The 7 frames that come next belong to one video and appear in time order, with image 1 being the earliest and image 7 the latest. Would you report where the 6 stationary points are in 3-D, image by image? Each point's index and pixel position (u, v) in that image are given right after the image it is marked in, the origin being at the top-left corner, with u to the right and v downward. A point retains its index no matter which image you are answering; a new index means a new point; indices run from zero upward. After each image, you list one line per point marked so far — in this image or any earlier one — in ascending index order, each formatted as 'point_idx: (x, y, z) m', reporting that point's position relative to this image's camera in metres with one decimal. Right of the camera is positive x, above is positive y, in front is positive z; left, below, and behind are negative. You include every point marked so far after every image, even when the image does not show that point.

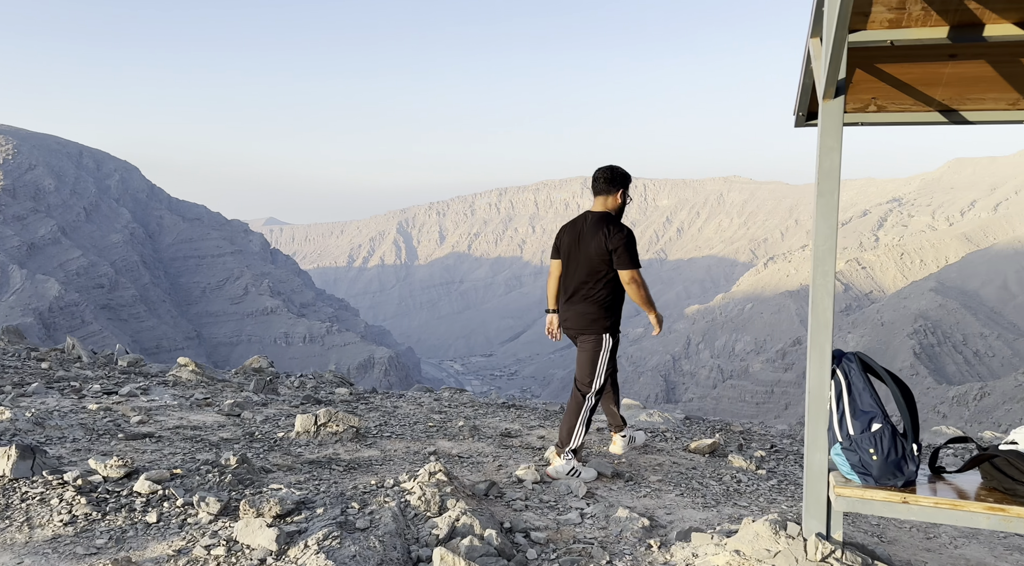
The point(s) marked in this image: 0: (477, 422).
0: (-0.2, -0.8, +5.3) m
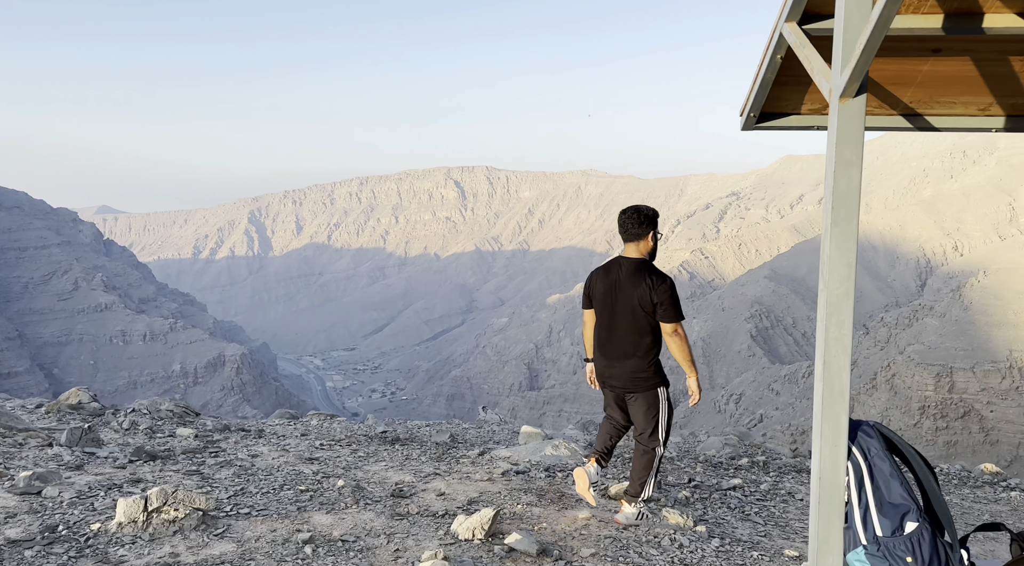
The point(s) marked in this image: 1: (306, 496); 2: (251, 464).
0: (-0.7, -0.9, +4.3) m
1: (-0.8, -0.9, +3.9) m
2: (-1.2, -0.8, +4.4) m
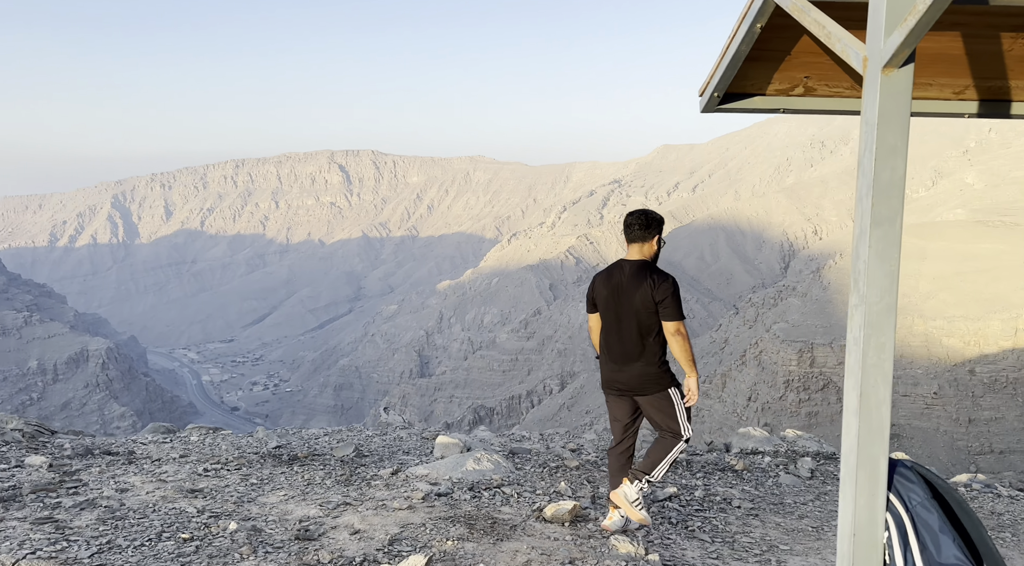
0: (-1.0, -0.8, +3.6) m
1: (-1.1, -0.9, +3.3) m
2: (-1.5, -0.8, +3.6) m
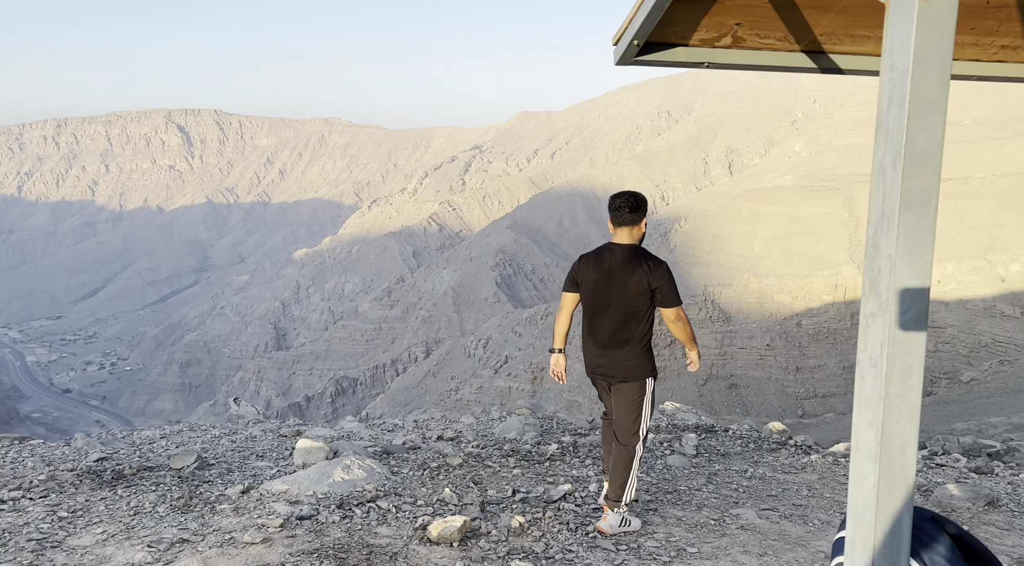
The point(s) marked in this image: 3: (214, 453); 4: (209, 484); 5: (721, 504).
0: (-1.4, -0.8, +2.9) m
1: (-1.4, -0.8, +2.5) m
2: (-1.8, -0.8, +2.8) m
3: (-1.4, -0.8, +4.4) m
4: (-1.2, -0.8, +3.7) m
5: (+1.1, -1.2, +5.1) m
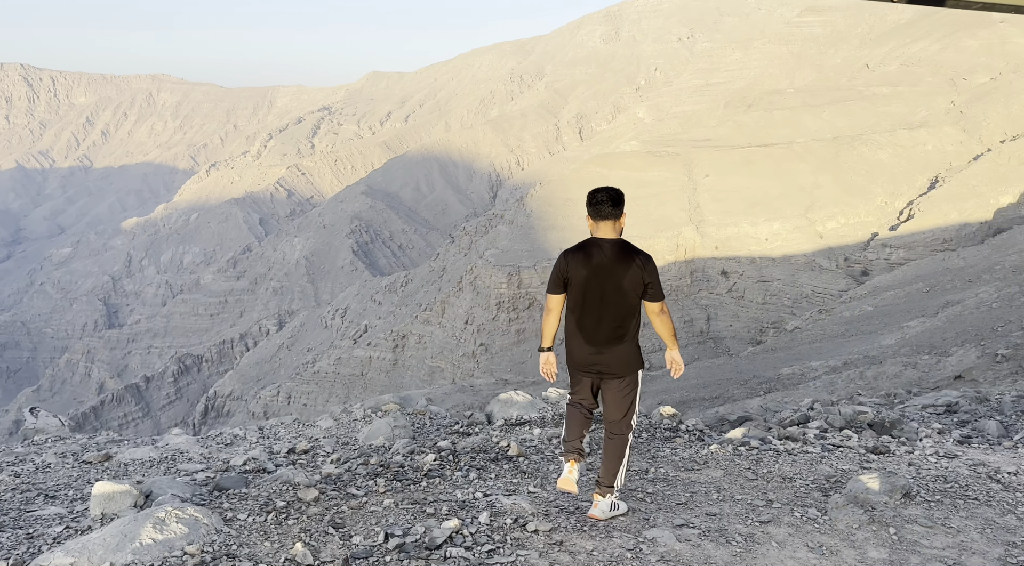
0: (-1.6, -0.8, +1.7) m
1: (-1.6, -0.9, +1.3) m
2: (-2.0, -0.8, +1.6) m
3: (-1.8, -0.8, +3.3) m
4: (-1.5, -0.8, +2.6) m
5: (+0.5, -1.1, +4.3) m
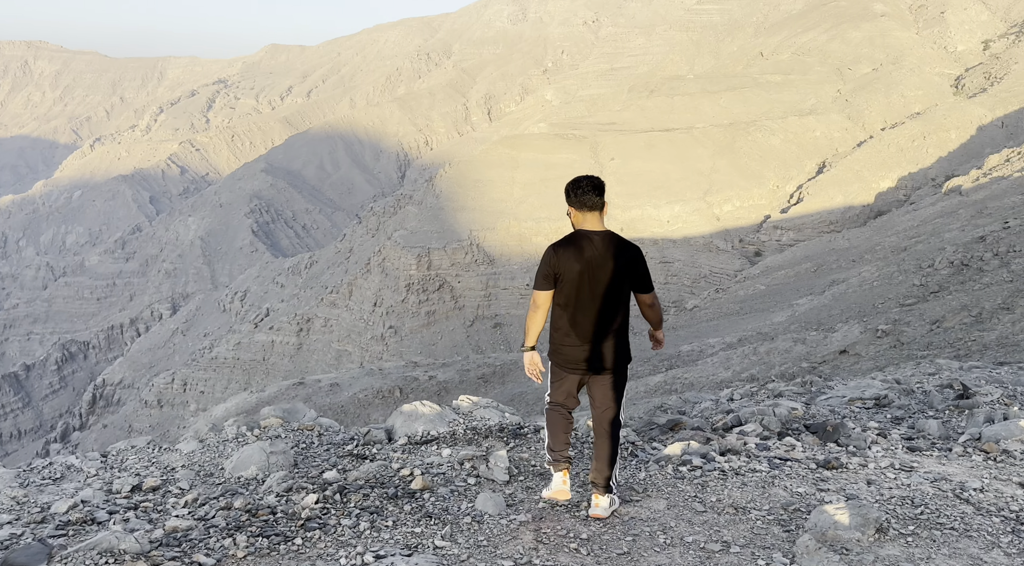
0: (-1.7, -0.9, +0.6) m
1: (-1.6, -1.0, +0.2) m
2: (-2.1, -0.9, +0.4) m
3: (-2.0, -0.8, +2.2) m
4: (-1.7, -0.8, +1.5) m
5: (+0.2, -1.1, +3.4) m
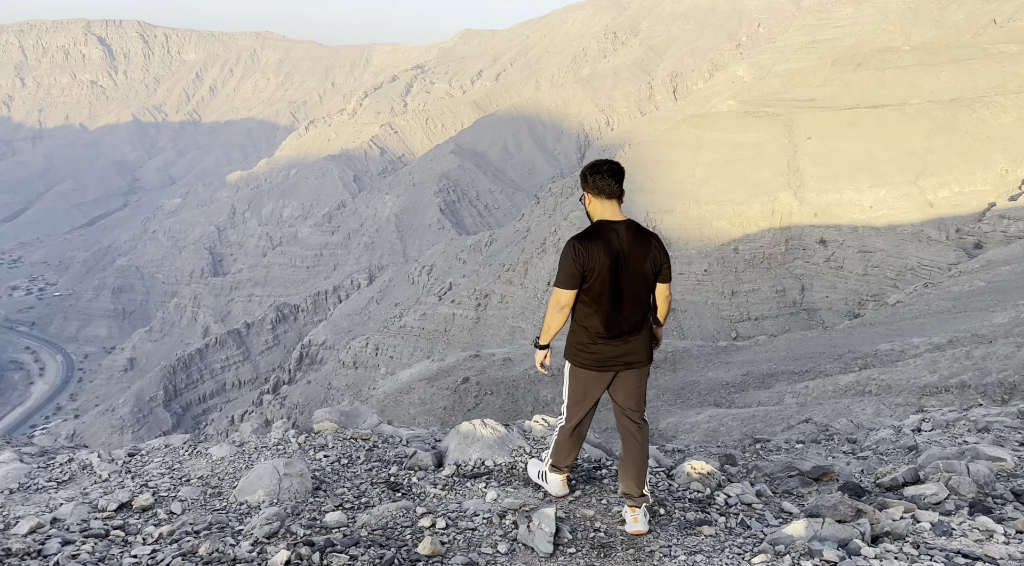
0: (-1.3, -0.8, +2.5) m
1: (-1.3, -0.8, +2.1) m
2: (-1.7, -0.8, +2.4) m
3: (-1.4, -0.6, +4.1) m
4: (-1.1, -0.7, +3.4) m
5: (+1.1, -1.0, +4.9) m
